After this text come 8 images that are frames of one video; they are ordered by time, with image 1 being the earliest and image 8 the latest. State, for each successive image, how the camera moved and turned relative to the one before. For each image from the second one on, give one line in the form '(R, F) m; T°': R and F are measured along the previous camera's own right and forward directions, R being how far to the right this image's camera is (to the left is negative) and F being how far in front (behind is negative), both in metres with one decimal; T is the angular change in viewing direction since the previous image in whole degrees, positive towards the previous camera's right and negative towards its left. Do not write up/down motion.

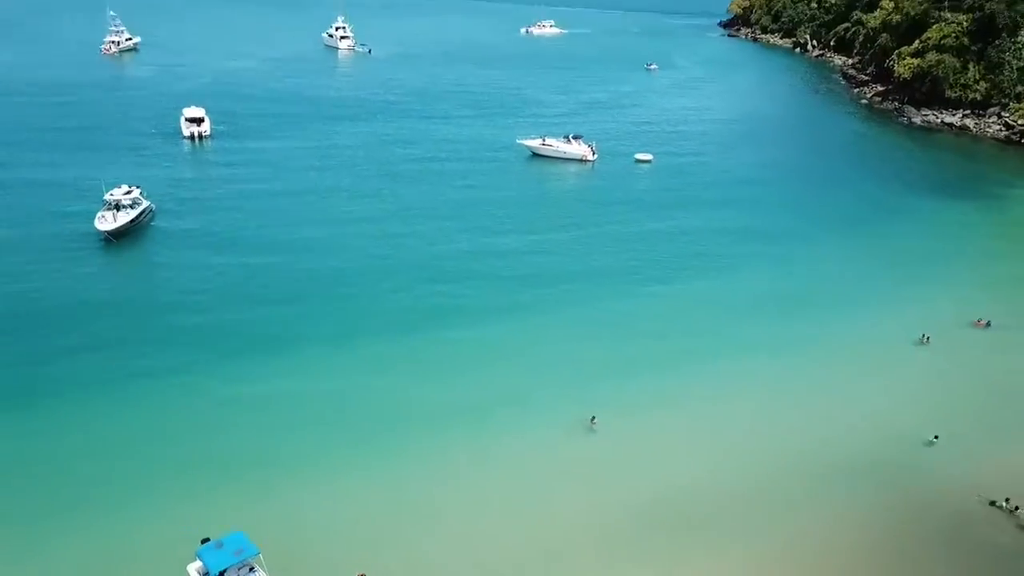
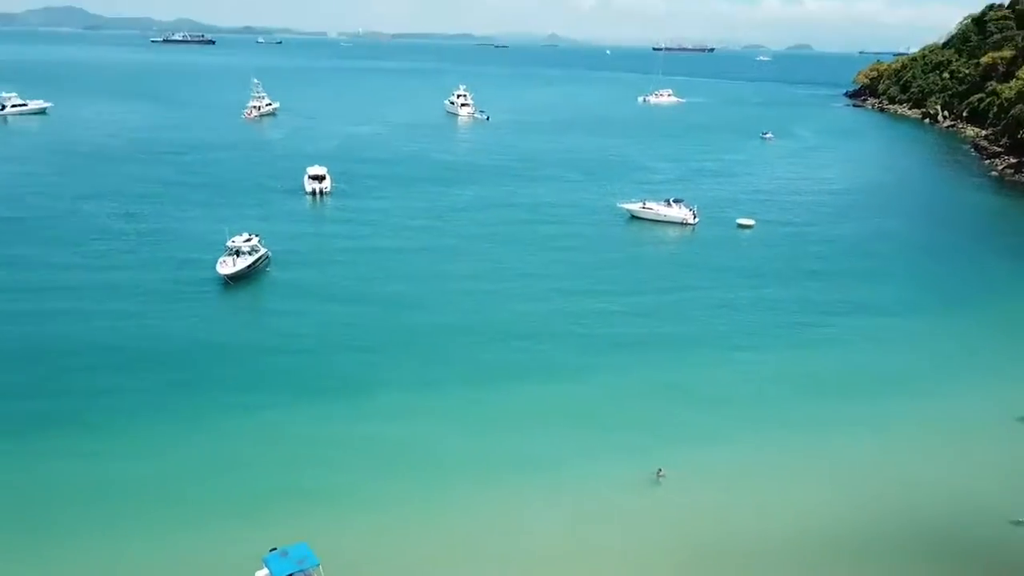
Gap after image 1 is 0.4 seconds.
(+1.2, -0.7) m; -8°
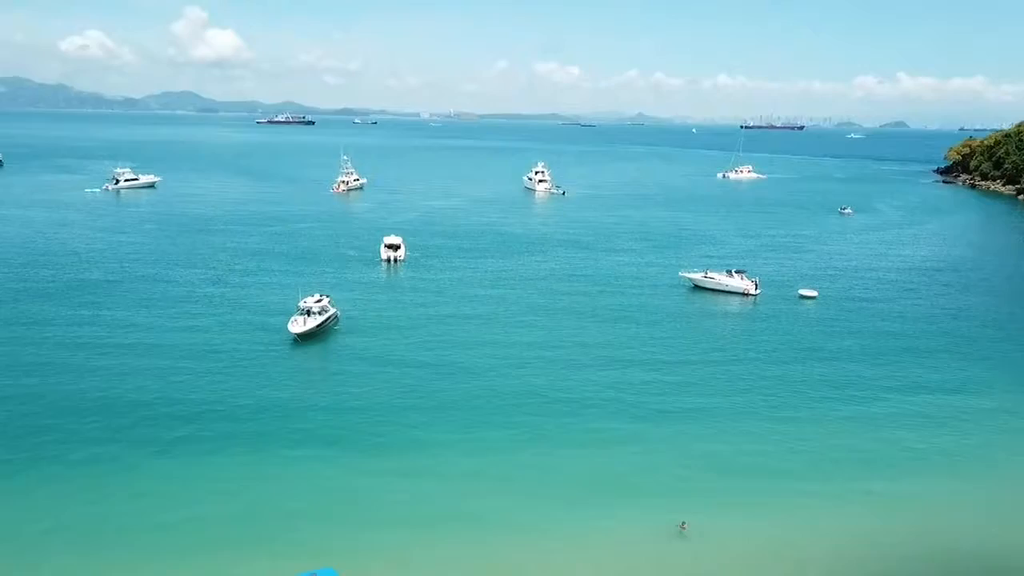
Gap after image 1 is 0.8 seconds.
(+1.4, -1.1) m; -6°
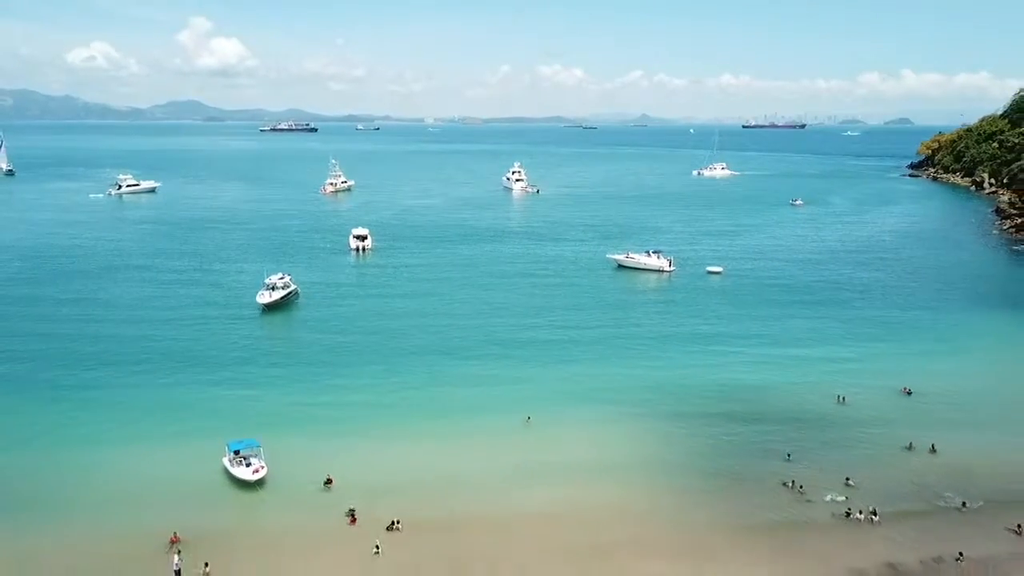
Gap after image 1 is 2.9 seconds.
(+4.2, -7.4) m; 0°
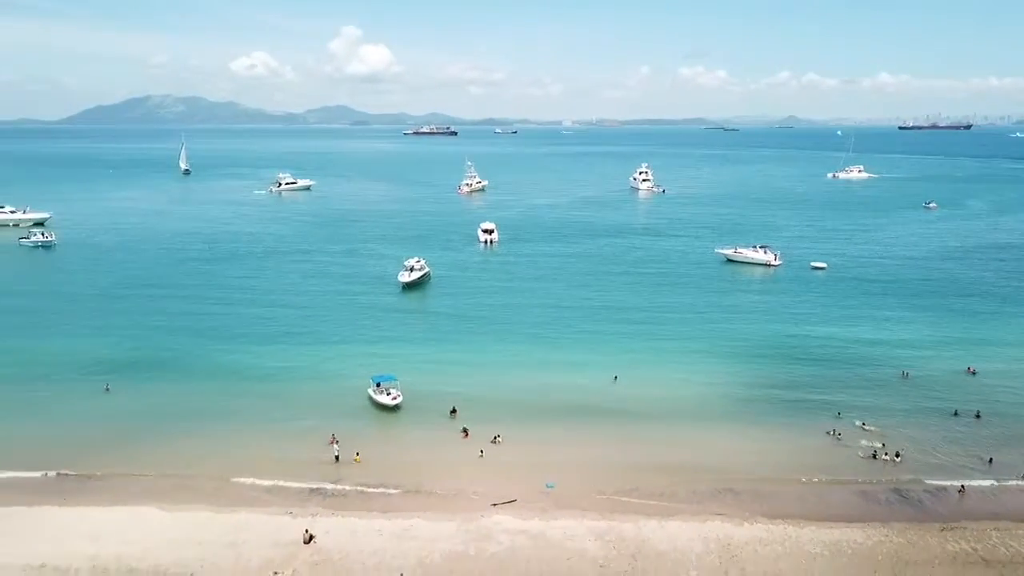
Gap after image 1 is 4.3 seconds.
(+1.6, -5.4) m; -9°
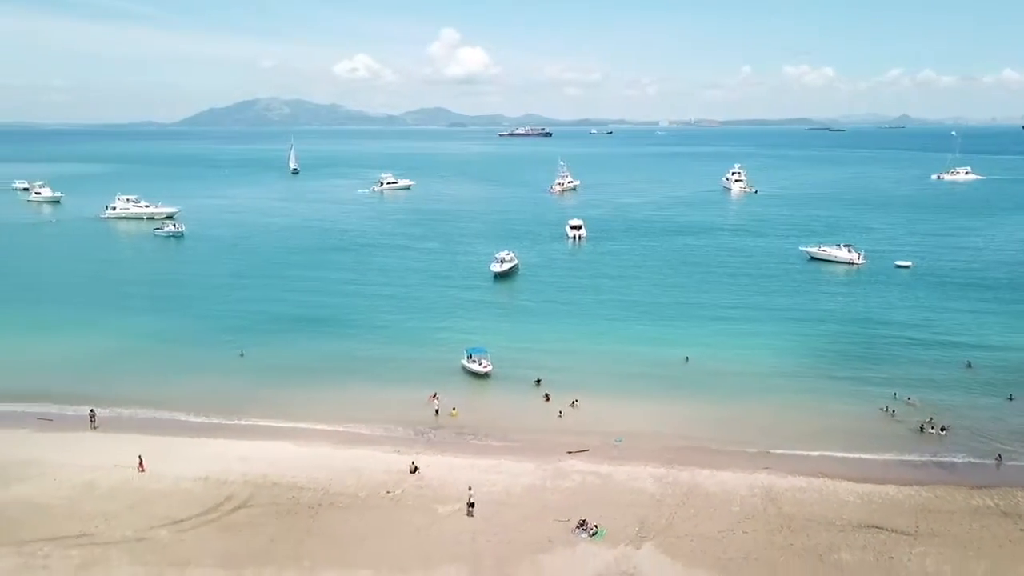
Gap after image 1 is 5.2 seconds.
(+0.5, -3.6) m; -6°
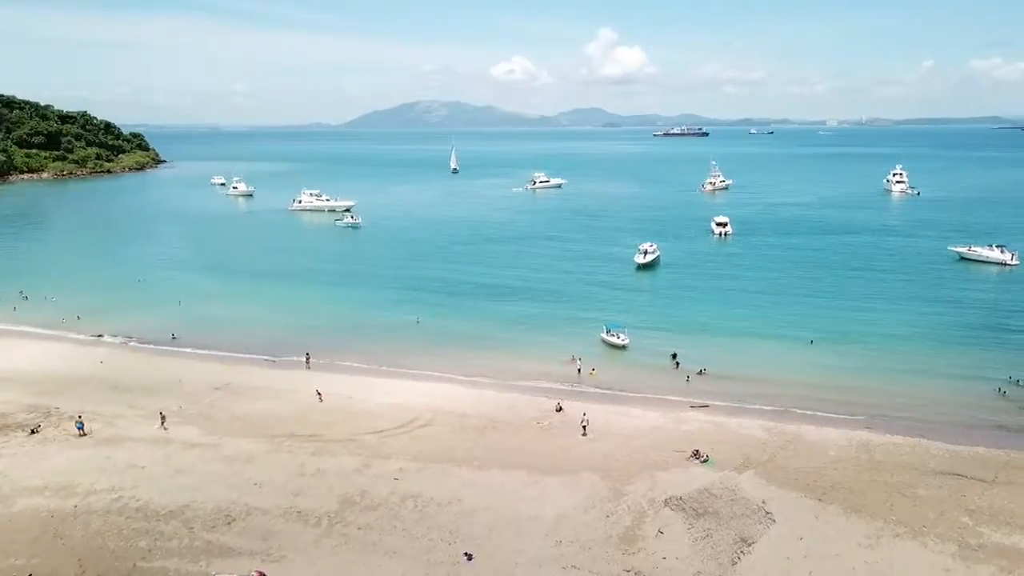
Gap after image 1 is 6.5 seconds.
(+0.6, -4.9) m; -10°
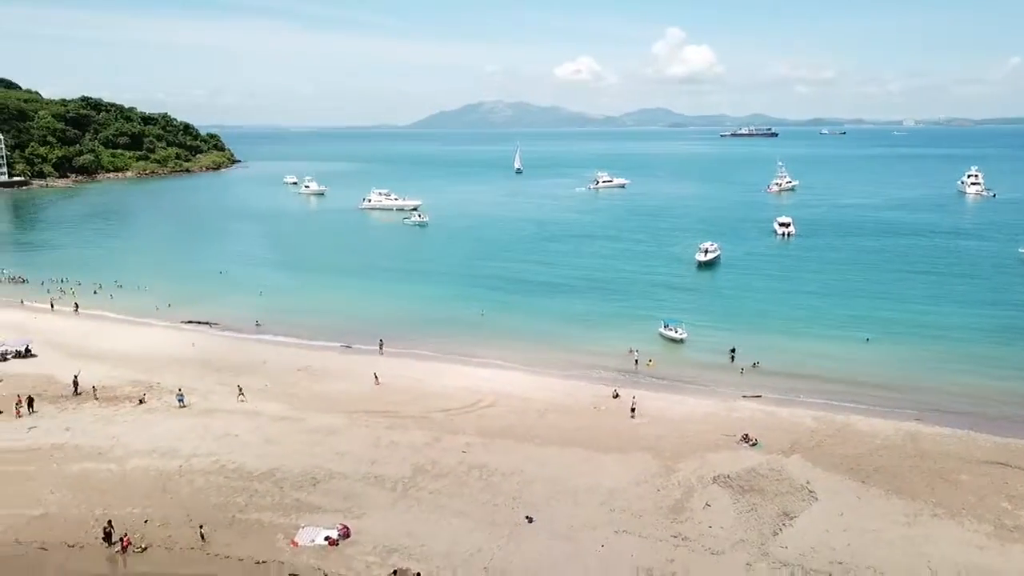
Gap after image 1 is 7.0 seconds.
(+0.1, -1.8) m; -4°
